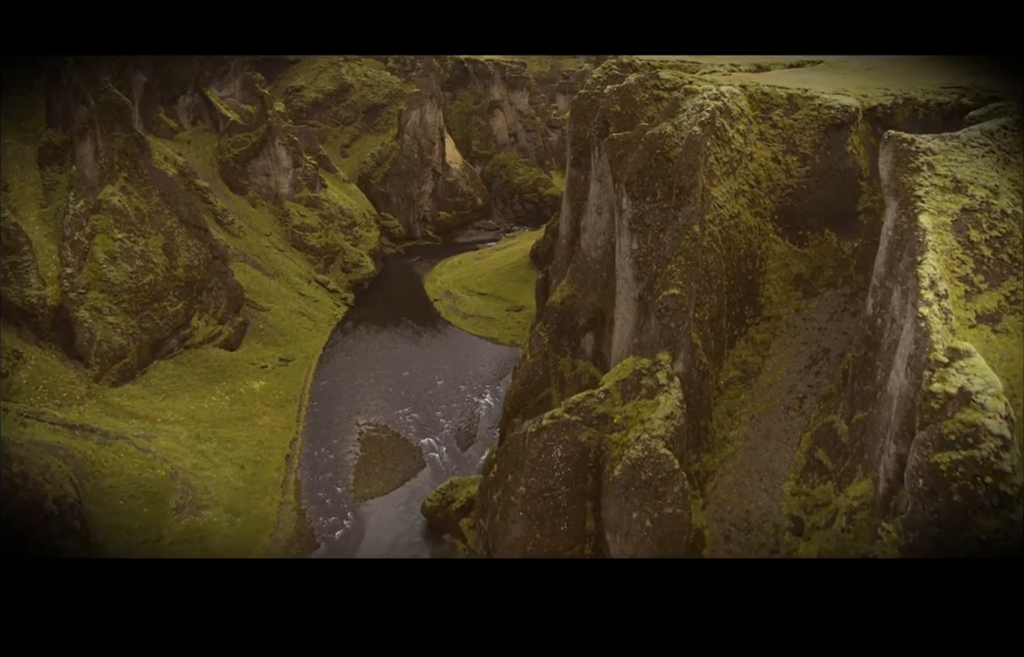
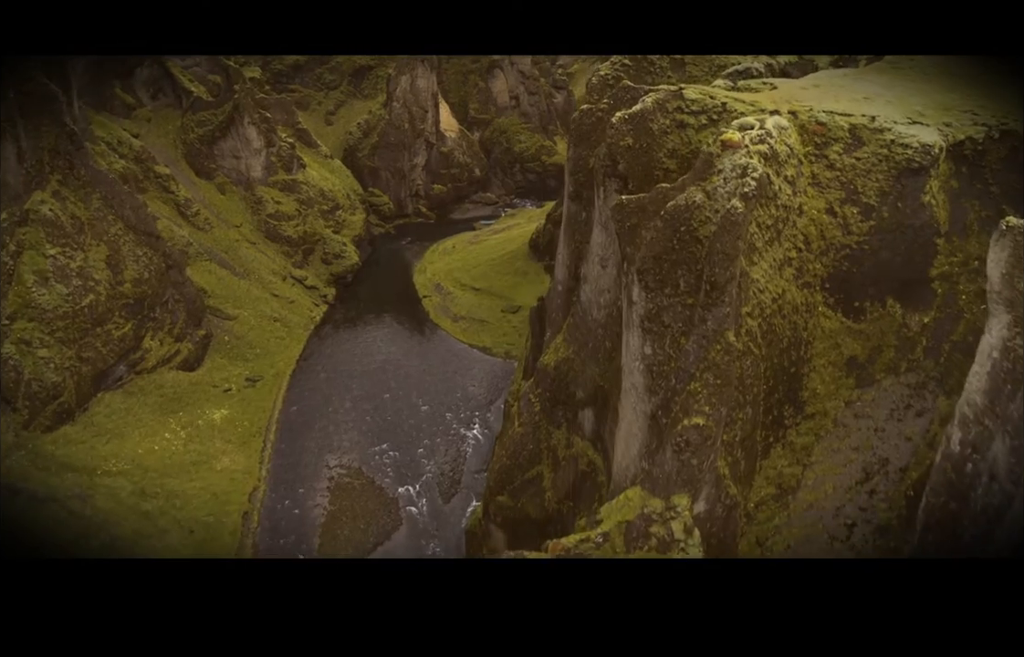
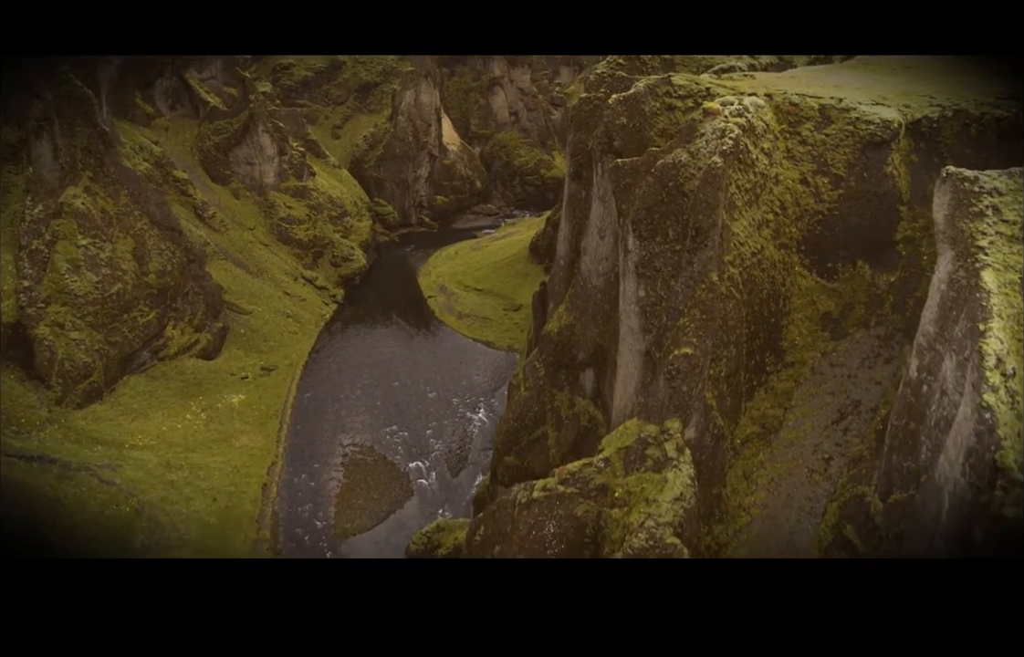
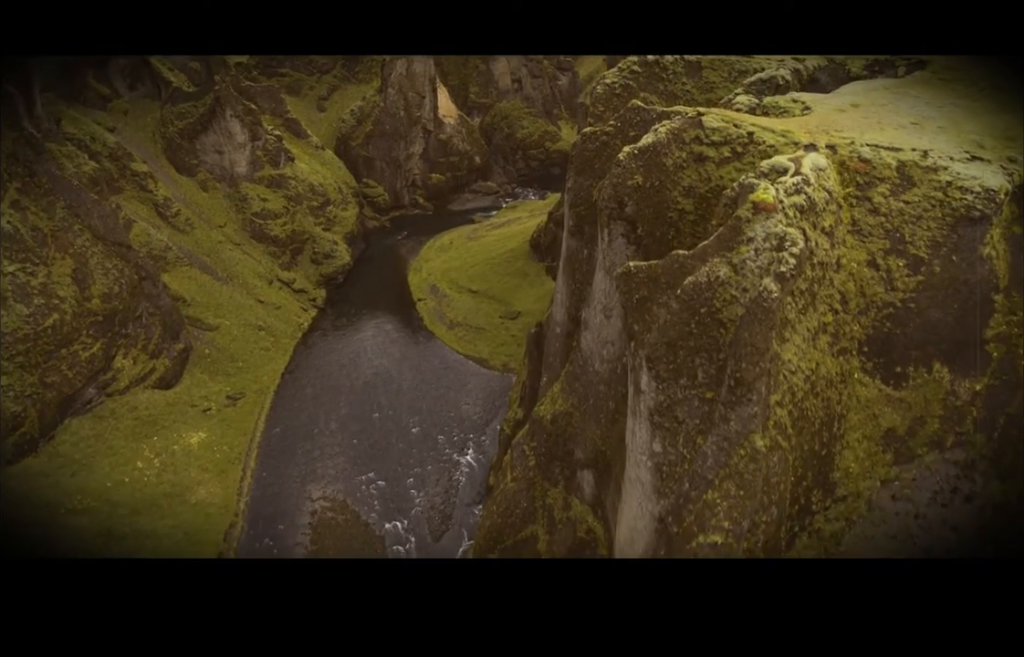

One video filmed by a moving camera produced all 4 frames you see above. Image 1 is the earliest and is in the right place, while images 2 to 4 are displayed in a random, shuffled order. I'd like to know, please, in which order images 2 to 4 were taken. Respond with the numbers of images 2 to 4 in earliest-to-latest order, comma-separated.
3, 2, 4
